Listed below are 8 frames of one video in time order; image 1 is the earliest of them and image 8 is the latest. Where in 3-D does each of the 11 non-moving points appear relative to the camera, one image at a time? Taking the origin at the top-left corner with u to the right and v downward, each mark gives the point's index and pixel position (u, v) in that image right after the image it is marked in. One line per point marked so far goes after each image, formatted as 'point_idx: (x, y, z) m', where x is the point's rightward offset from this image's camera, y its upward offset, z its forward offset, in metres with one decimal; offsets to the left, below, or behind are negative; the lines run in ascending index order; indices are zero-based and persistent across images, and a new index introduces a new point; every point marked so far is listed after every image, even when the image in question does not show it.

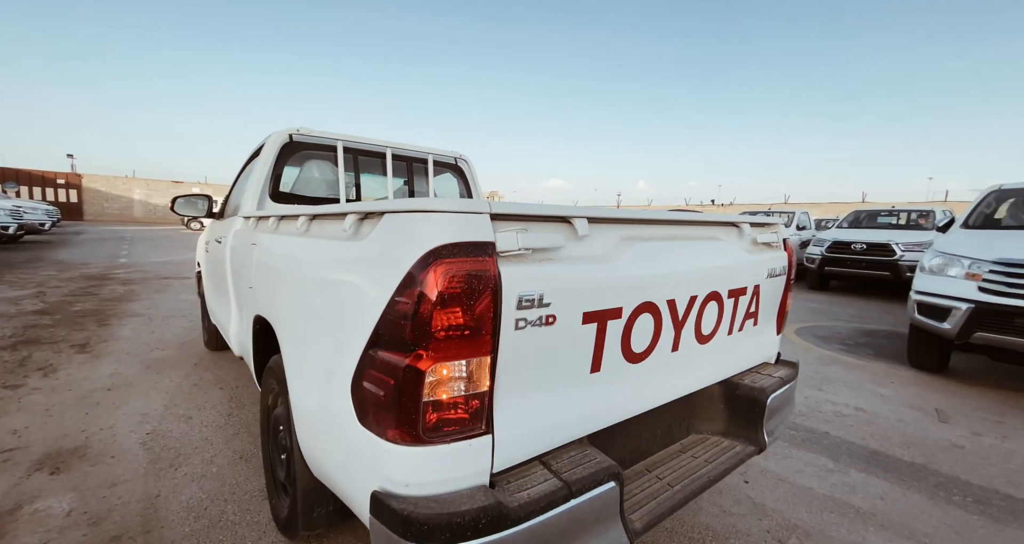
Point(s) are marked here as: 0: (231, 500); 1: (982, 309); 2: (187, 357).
0: (-1.4, -1.1, +2.1) m
1: (+4.4, -0.4, +3.9) m
2: (-3.1, -0.9, +4.1) m
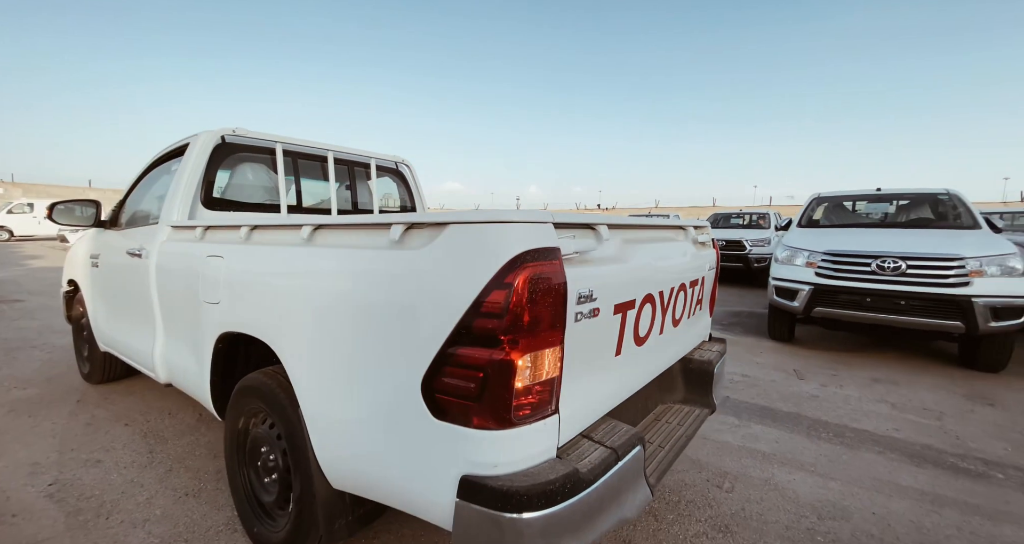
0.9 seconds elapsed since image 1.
0: (-1.4, -1.2, +1.9) m
1: (+3.7, -0.2, +5.0) m
2: (-3.6, -1.0, +3.4) m
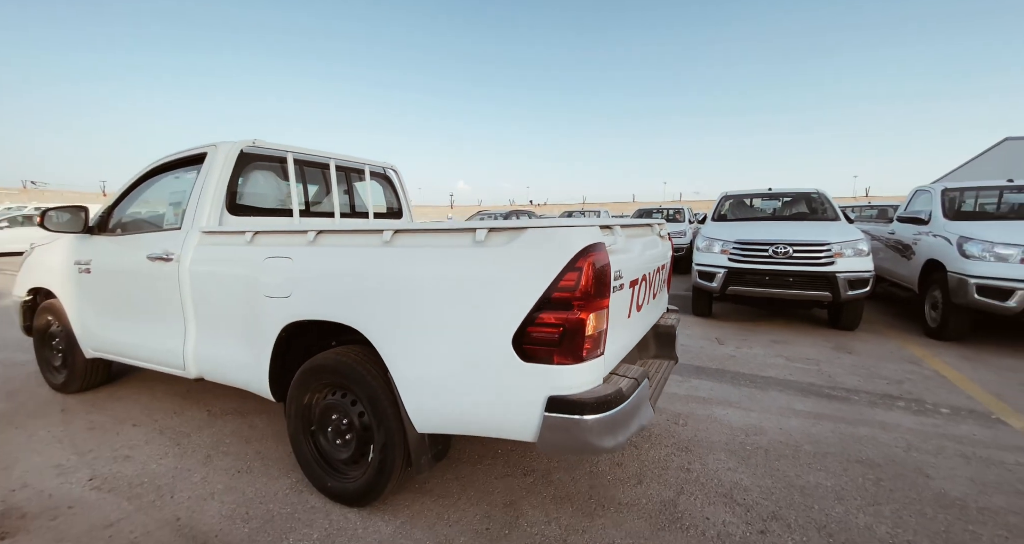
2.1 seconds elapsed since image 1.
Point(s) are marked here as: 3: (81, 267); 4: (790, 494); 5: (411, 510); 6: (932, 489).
0: (-1.3, -1.2, +2.2) m
1: (+3.2, 0.0, +6.1) m
2: (-3.7, -1.1, +3.3) m
3: (-3.3, 0.0, +3.1) m
4: (+1.4, -1.2, +2.1) m
5: (-0.5, -1.2, +2.1) m
6: (+2.2, -1.2, +2.2) m
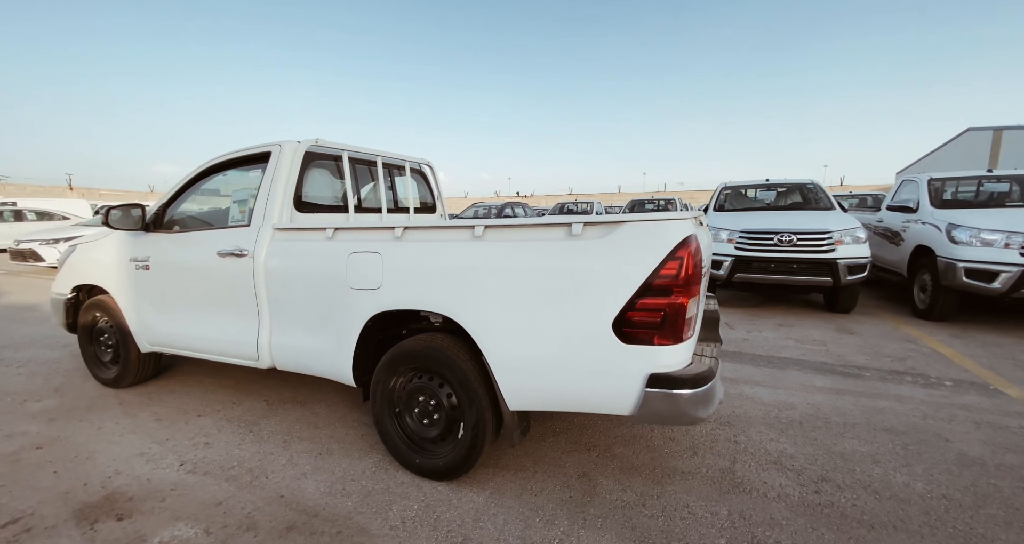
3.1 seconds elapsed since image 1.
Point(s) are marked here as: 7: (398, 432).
0: (-0.9, -1.2, +2.3) m
1: (+3.5, +0.2, +6.4) m
2: (-3.3, -1.1, +3.4) m
3: (-2.9, +0.1, +3.2) m
4: (+1.9, -1.1, +2.4) m
5: (-0.1, -1.2, +2.3) m
6: (+2.7, -1.1, +2.5) m
7: (-0.7, -0.9, +2.4) m
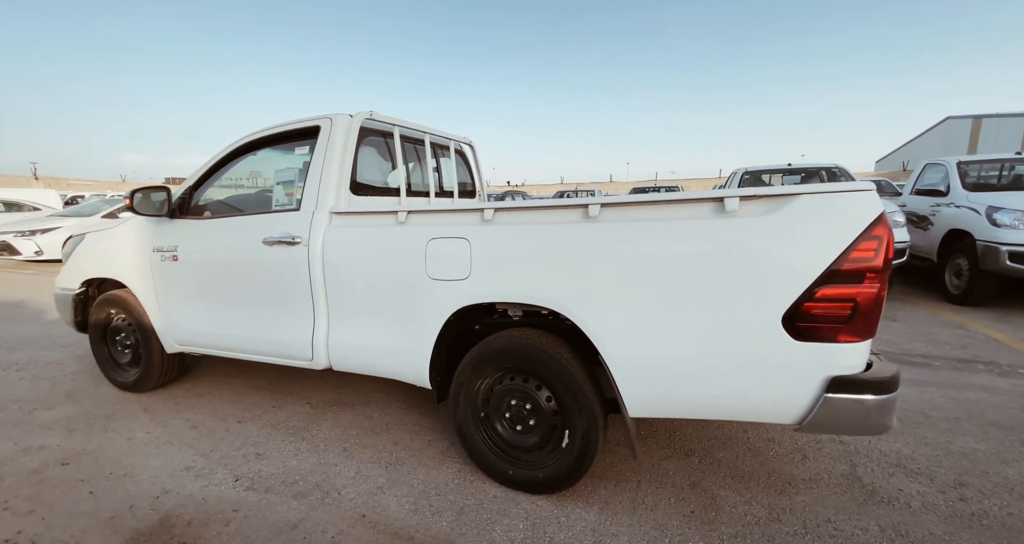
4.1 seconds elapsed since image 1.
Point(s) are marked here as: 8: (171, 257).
0: (-0.3, -1.1, +2.1) m
1: (+3.9, +0.4, +6.2) m
2: (-2.8, -1.0, +3.0) m
3: (-2.4, +0.1, +2.9) m
4: (+2.4, -1.0, +2.2) m
5: (+0.4, -1.1, +2.0) m
6: (+3.2, -1.0, +2.3) m
7: (-0.1, -0.9, +2.1) m
8: (-2.3, +0.1, +2.8) m
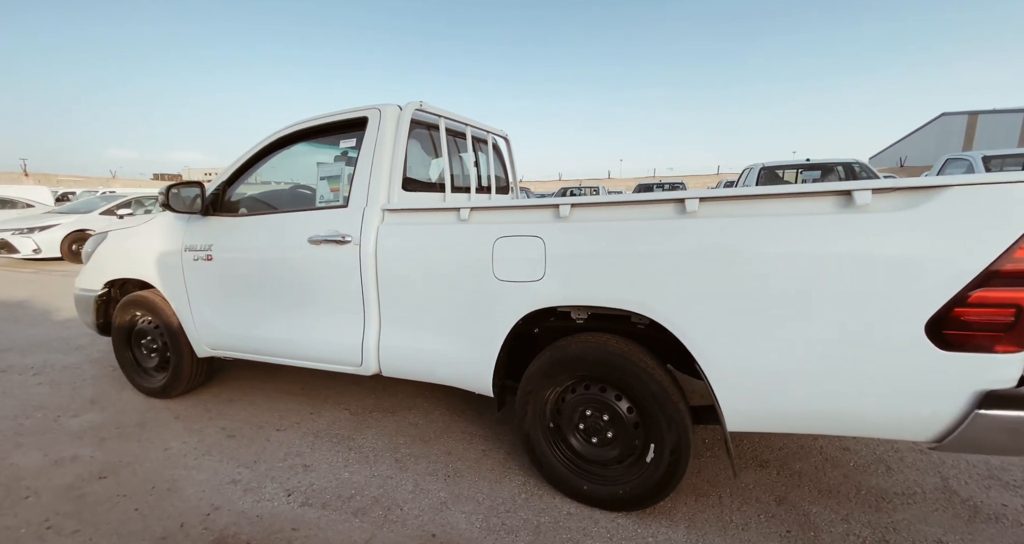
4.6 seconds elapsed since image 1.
0: (0.0, -1.1, +2.0) m
1: (+4.2, +0.4, +6.1) m
2: (-2.5, -1.0, +2.9) m
3: (-2.0, +0.1, +2.7) m
4: (+2.7, -1.0, +2.1) m
5: (+0.8, -1.1, +1.9) m
6: (+3.5, -1.0, +2.2) m
7: (+0.2, -0.9, +2.0) m
8: (-2.0, +0.1, +2.7) m
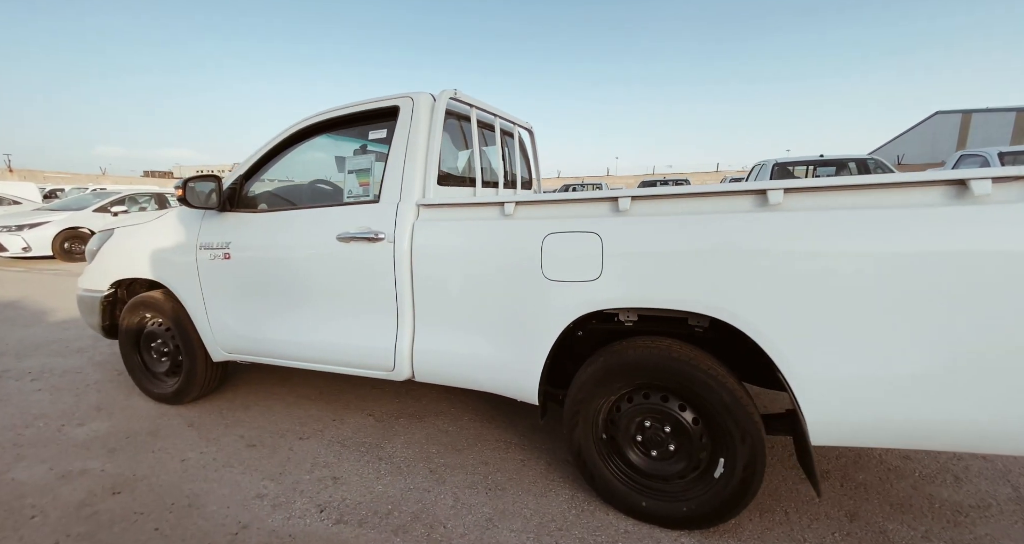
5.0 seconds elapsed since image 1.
0: (+0.2, -1.1, +1.8) m
1: (+4.4, +0.4, +6.0) m
2: (-2.2, -1.0, +2.7) m
3: (-1.8, +0.1, +2.5) m
4: (+3.0, -1.0, +2.0) m
5: (+1.0, -1.1, +1.8) m
6: (+3.7, -1.0, +2.1) m
7: (+0.5, -0.9, +1.8) m
8: (-1.8, +0.1, +2.5) m
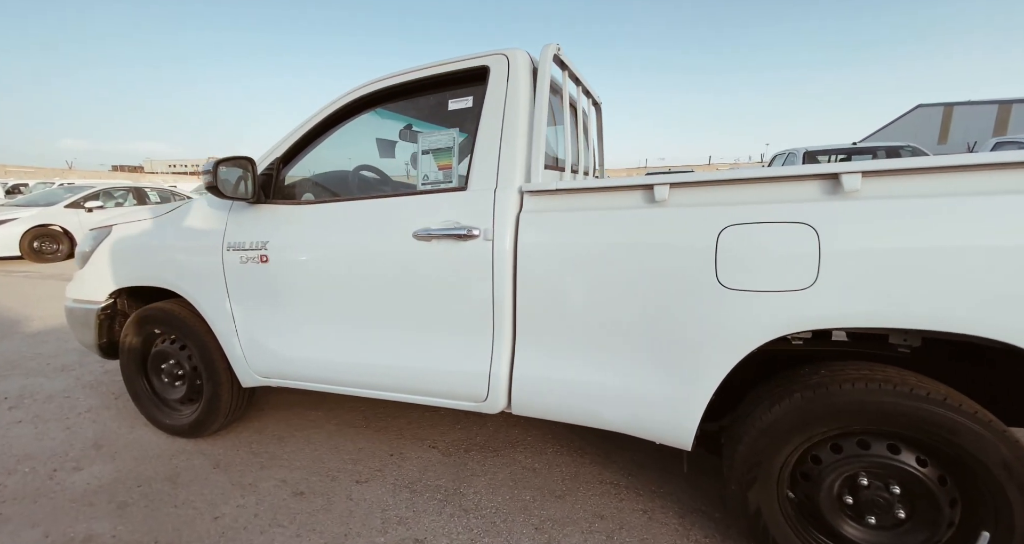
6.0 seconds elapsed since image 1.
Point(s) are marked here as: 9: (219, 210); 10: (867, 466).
0: (+0.8, -1.1, +1.4) m
1: (+4.8, +0.5, +5.7) m
2: (-1.7, -1.0, +2.2) m
3: (-1.3, +0.1, +2.0) m
4: (+3.5, -1.0, +1.6) m
5: (+1.6, -1.1, +1.3) m
6: (+4.3, -0.9, +1.8) m
7: (+1.0, -0.9, +1.4) m
8: (-1.3, +0.1, +2.0) m
9: (-1.6, +0.3, +2.2) m
10: (+1.1, -0.6, +1.3) m
